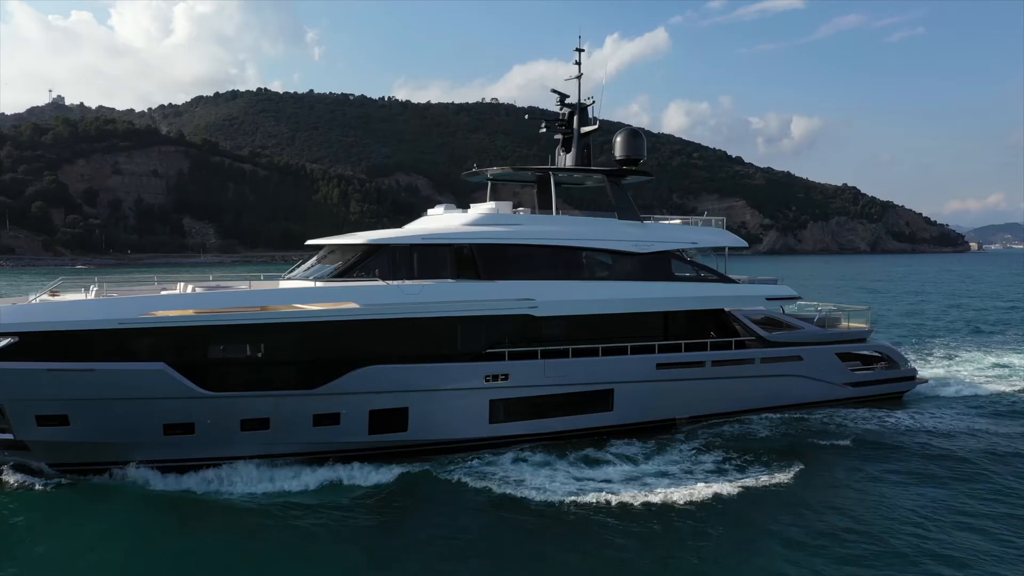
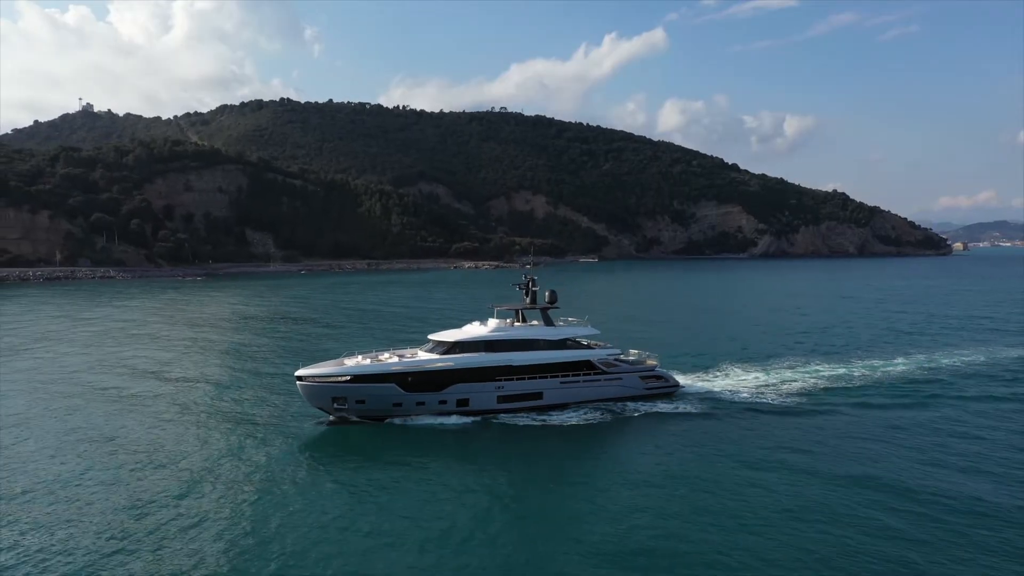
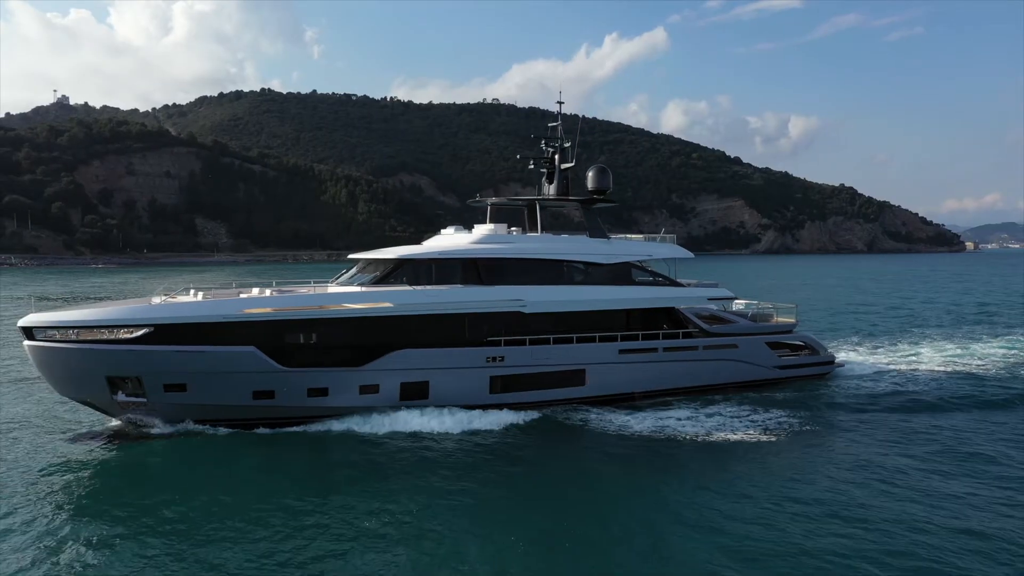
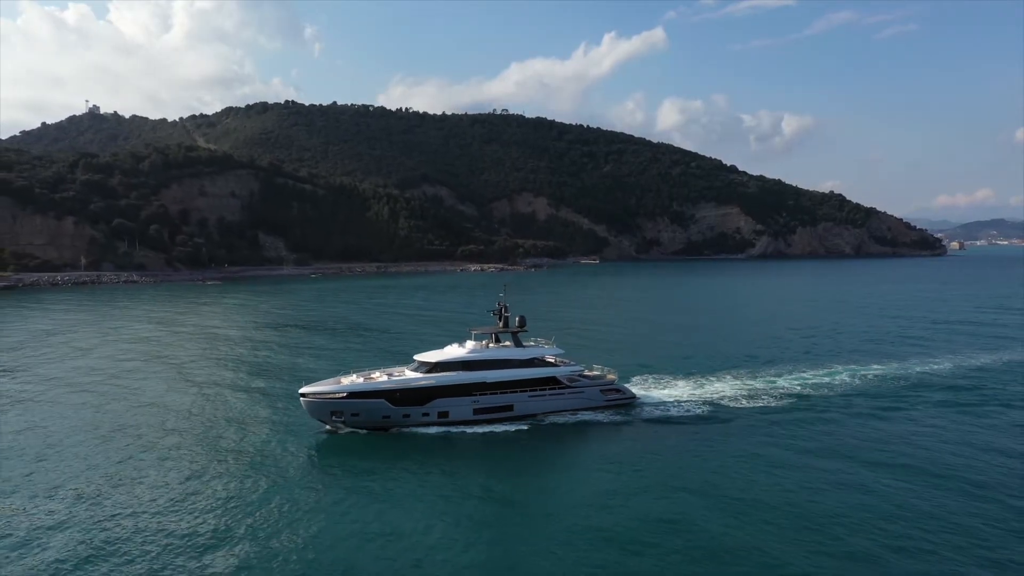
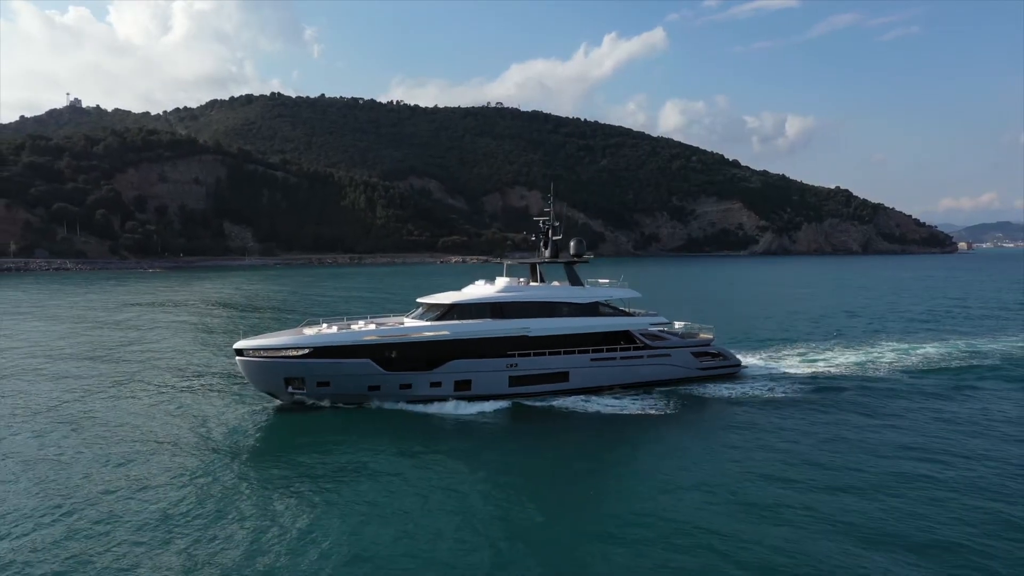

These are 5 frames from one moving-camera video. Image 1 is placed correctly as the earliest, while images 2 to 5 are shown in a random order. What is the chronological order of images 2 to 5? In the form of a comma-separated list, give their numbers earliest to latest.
3, 5, 2, 4
